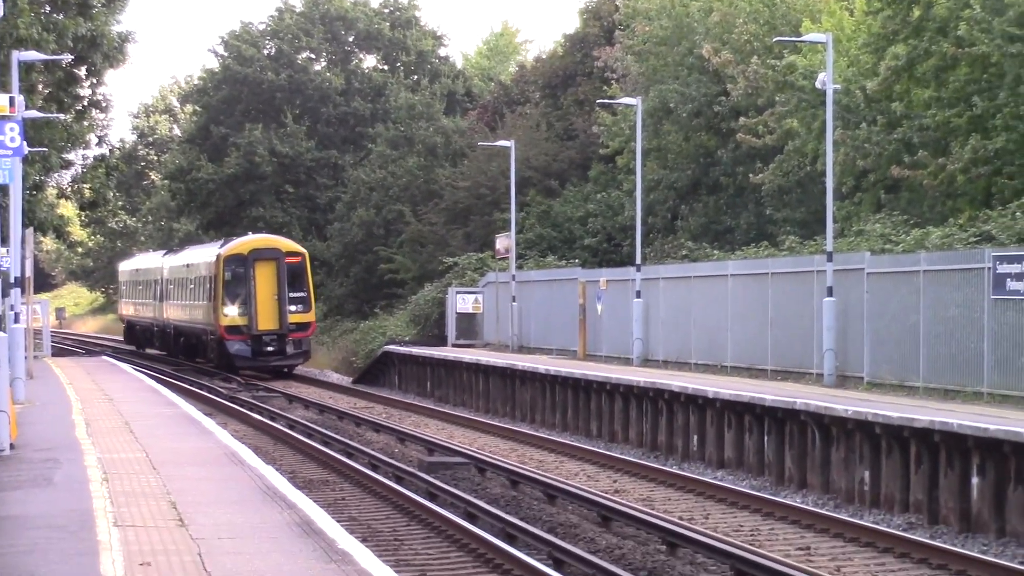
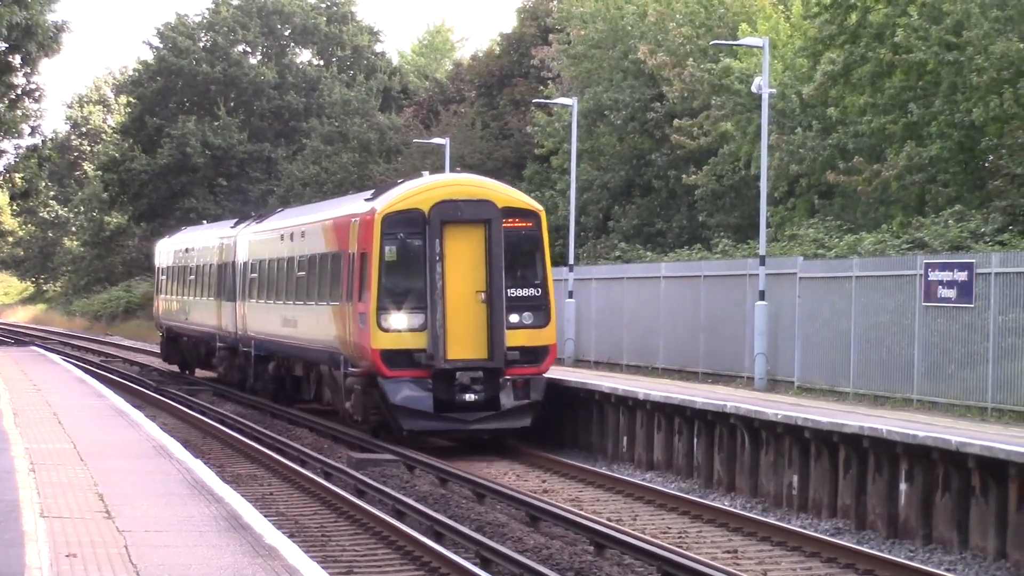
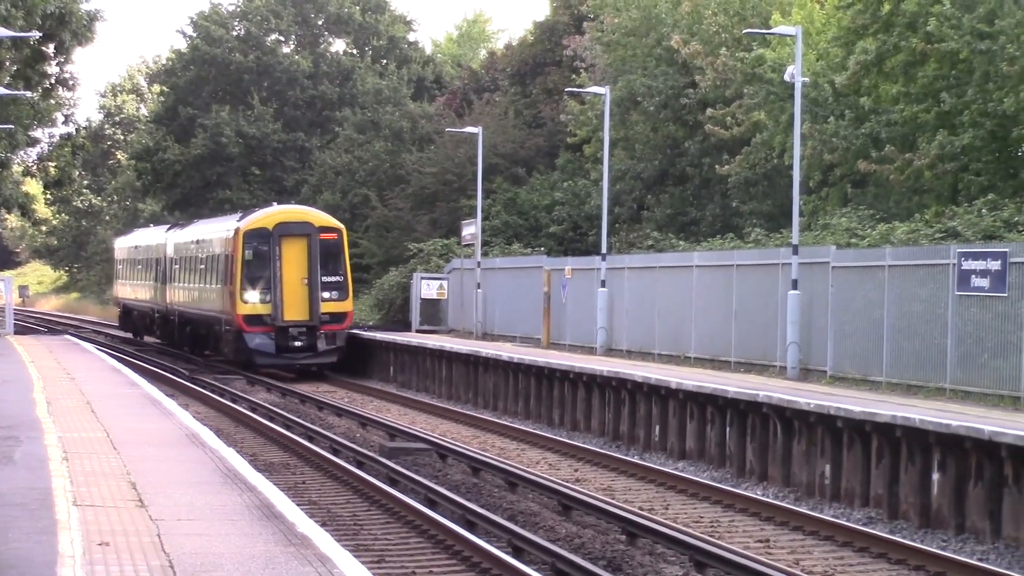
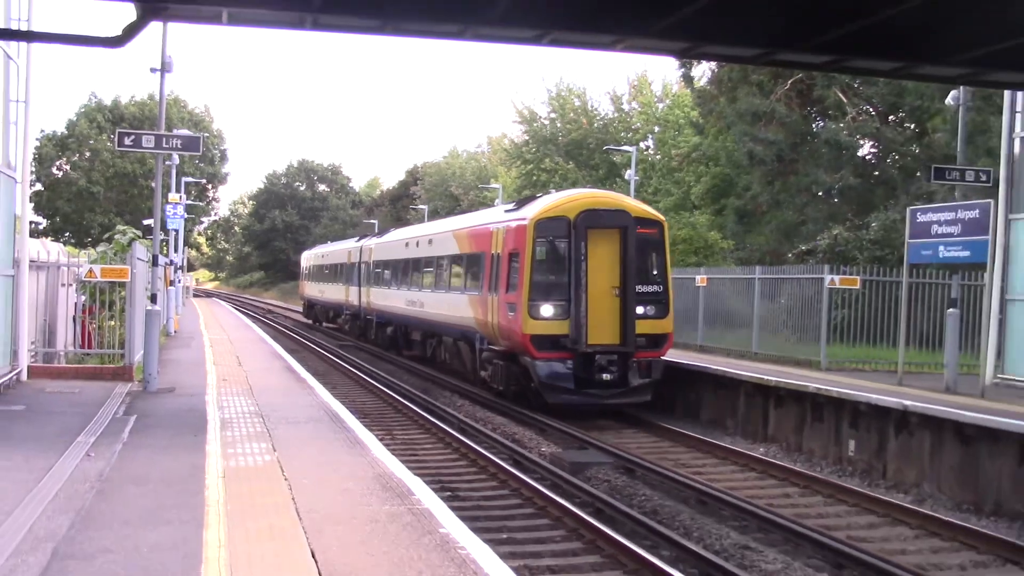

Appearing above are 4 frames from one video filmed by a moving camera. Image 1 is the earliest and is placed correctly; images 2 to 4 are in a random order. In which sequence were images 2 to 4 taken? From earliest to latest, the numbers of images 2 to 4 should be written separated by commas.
3, 2, 4
